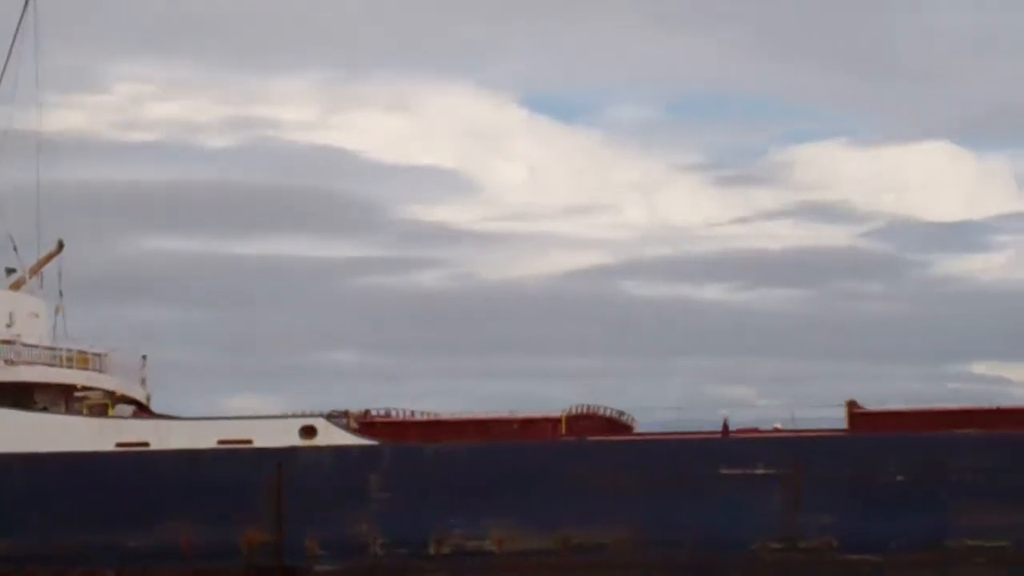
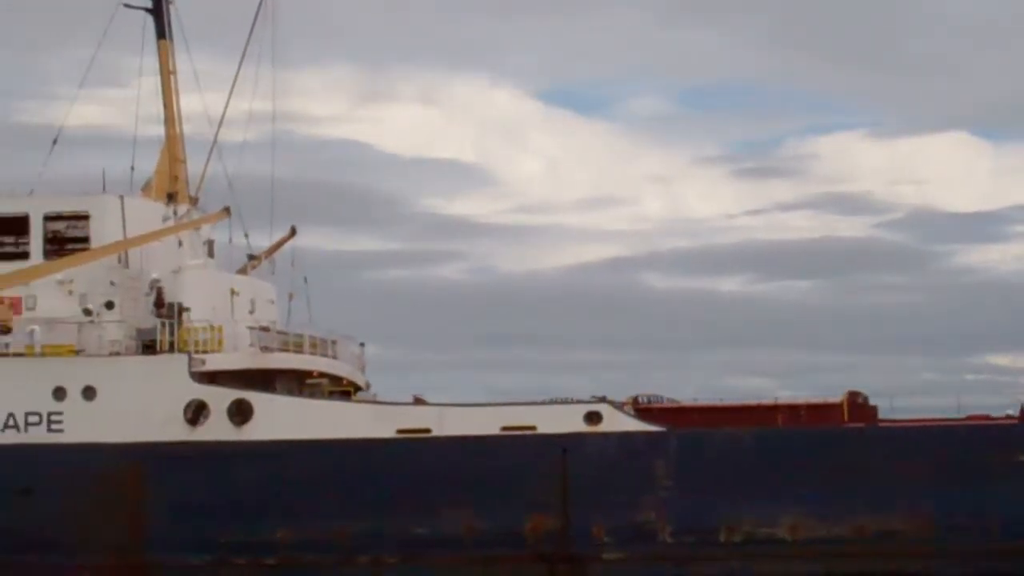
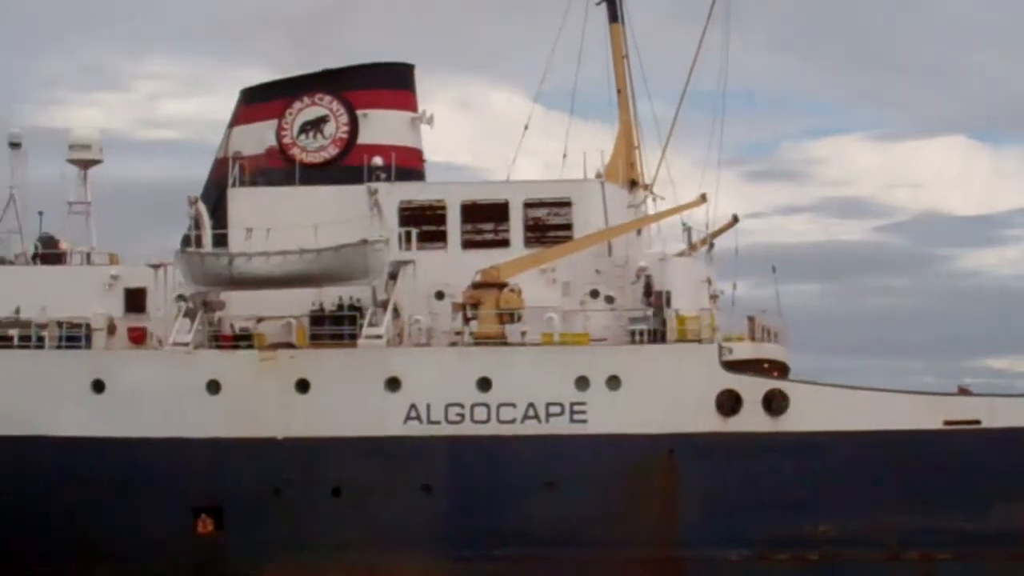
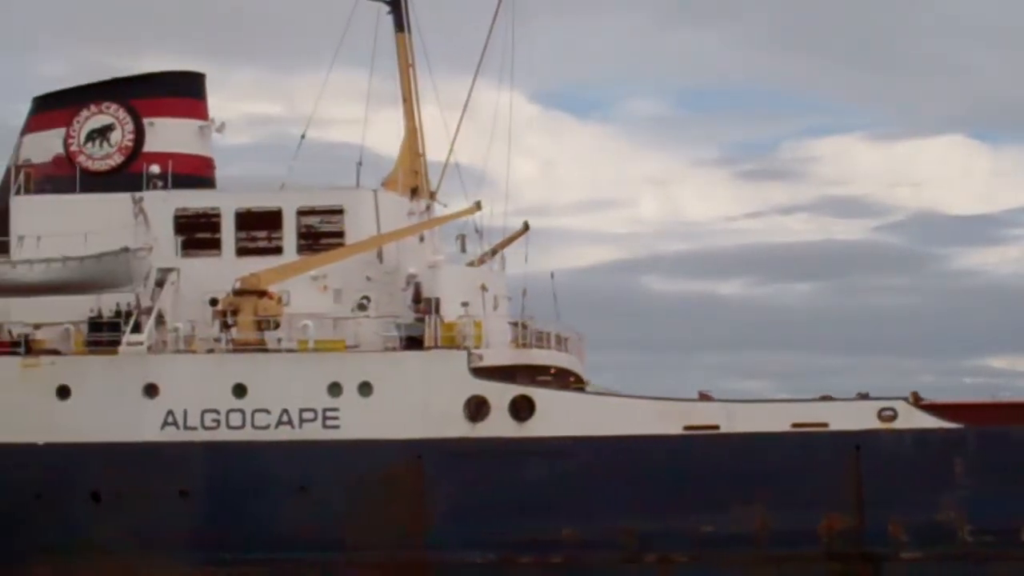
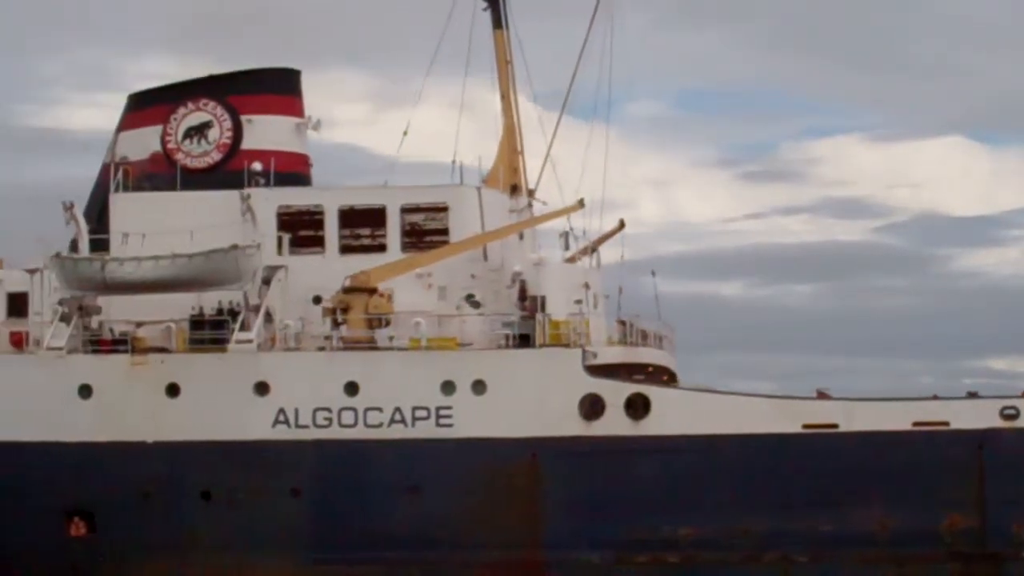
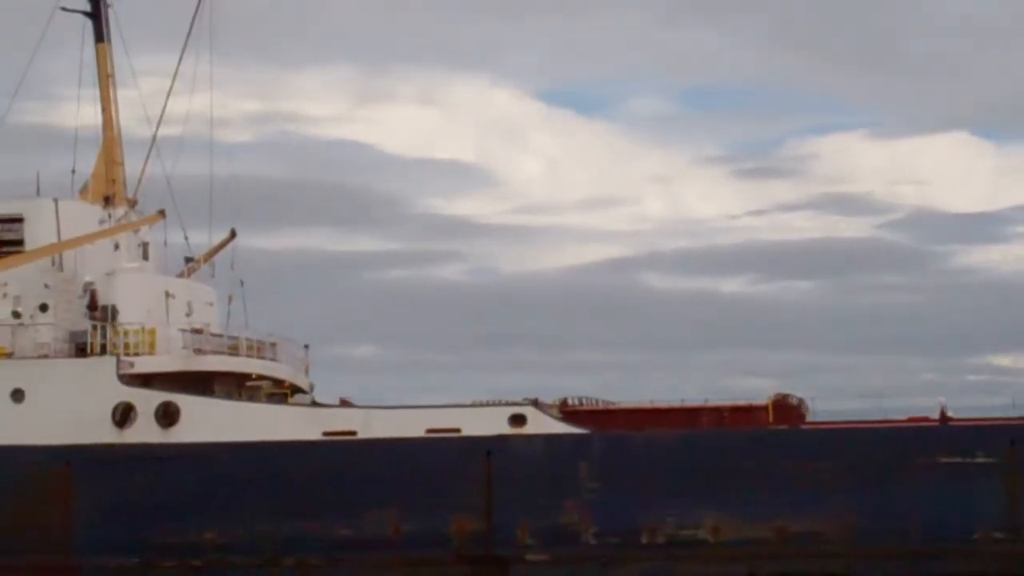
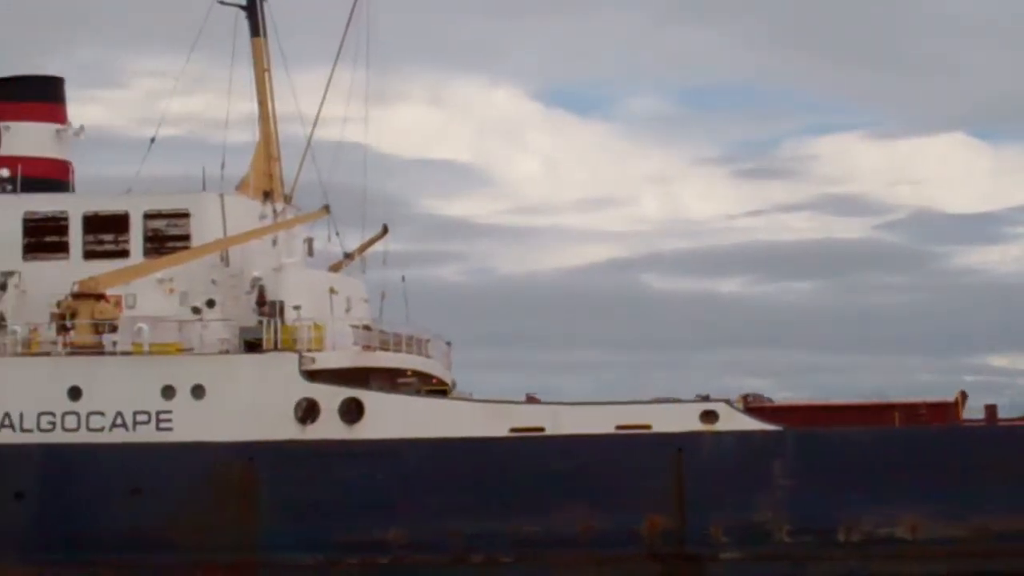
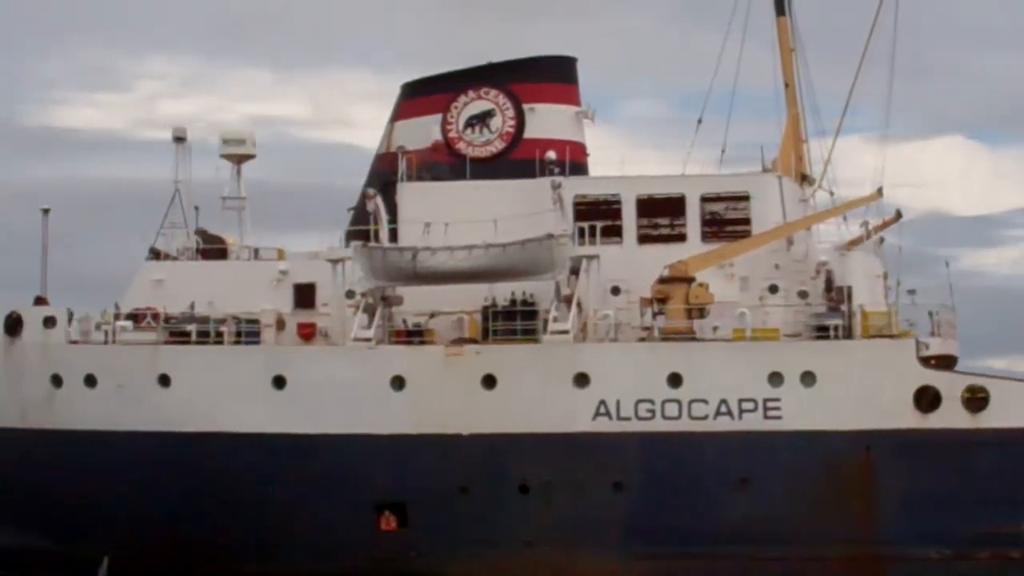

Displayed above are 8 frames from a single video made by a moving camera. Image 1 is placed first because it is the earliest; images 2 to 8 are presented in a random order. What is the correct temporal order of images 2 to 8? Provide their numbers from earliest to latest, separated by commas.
6, 2, 7, 4, 5, 3, 8
